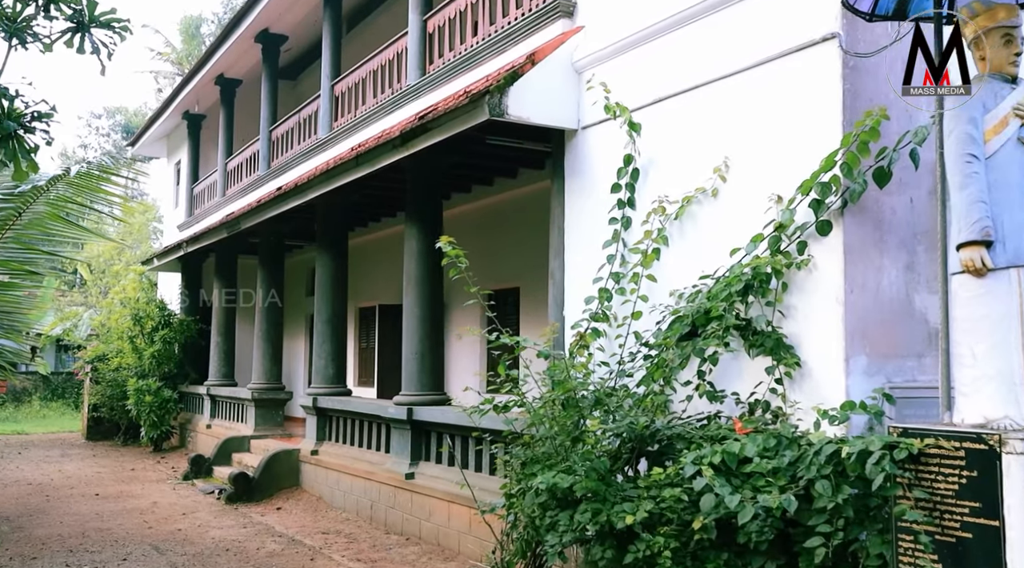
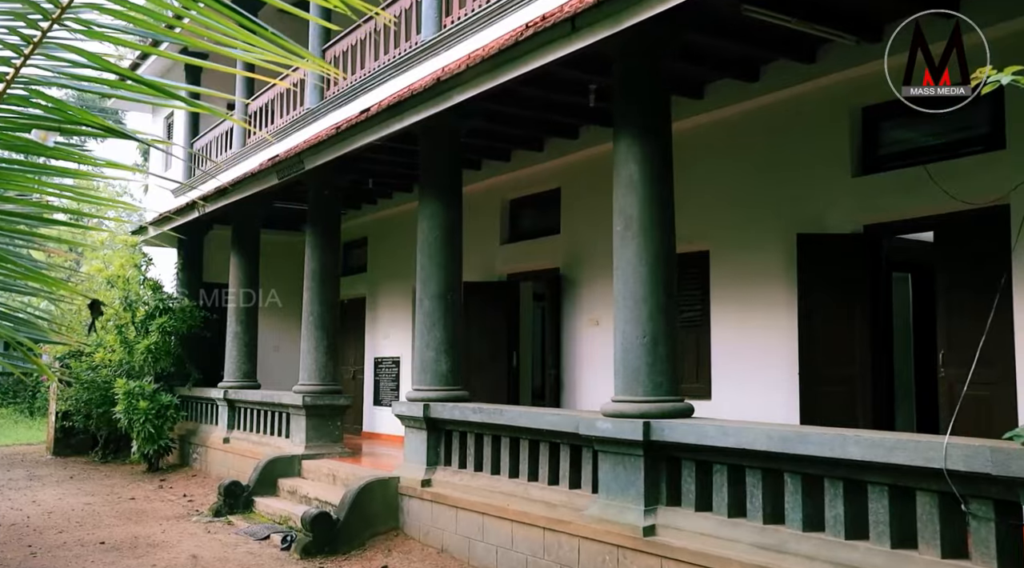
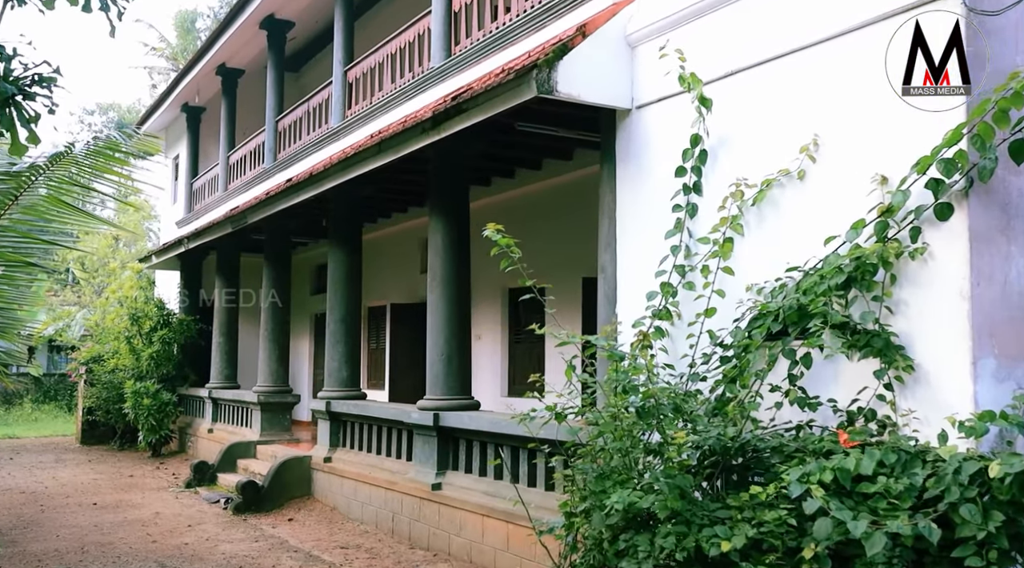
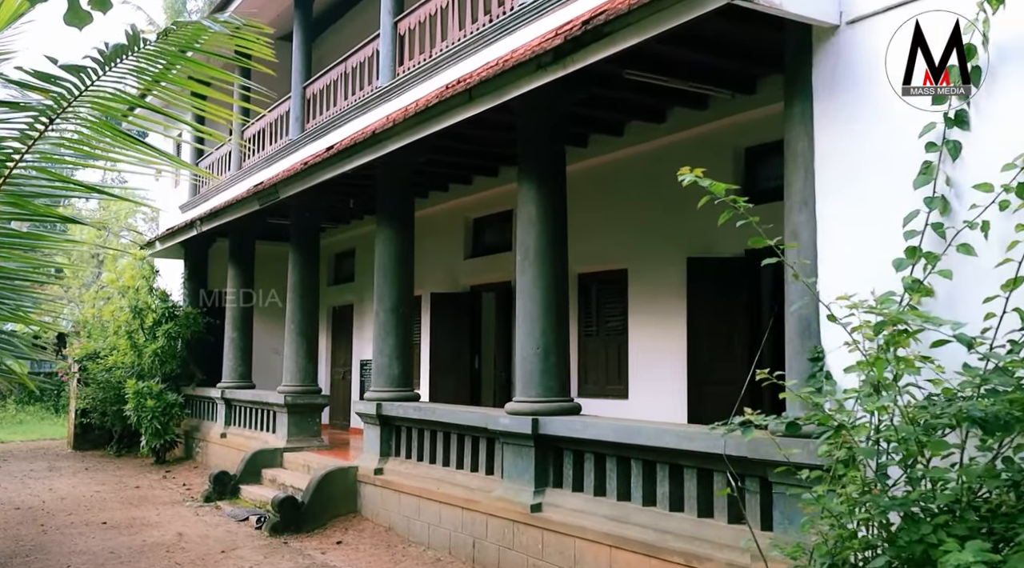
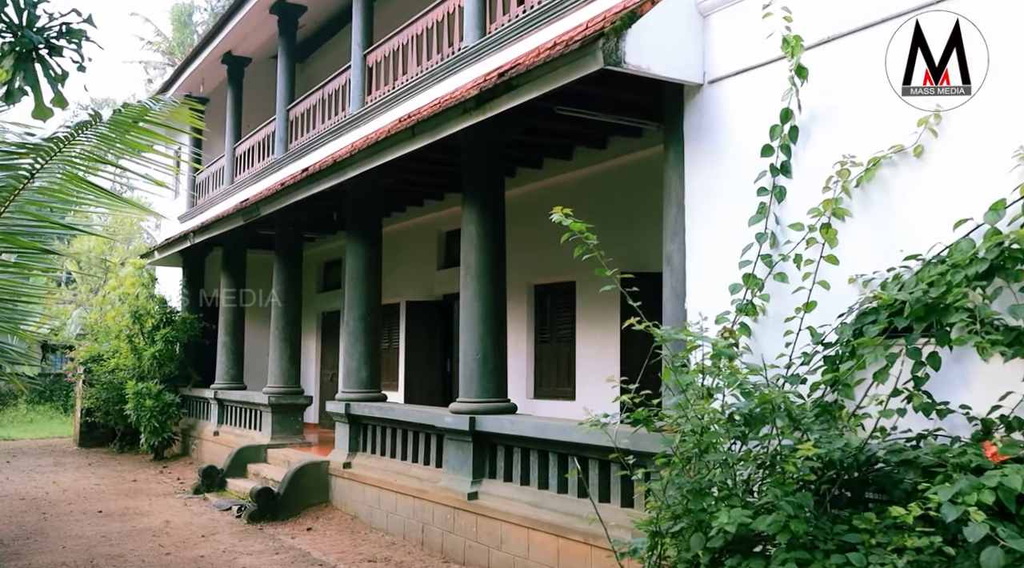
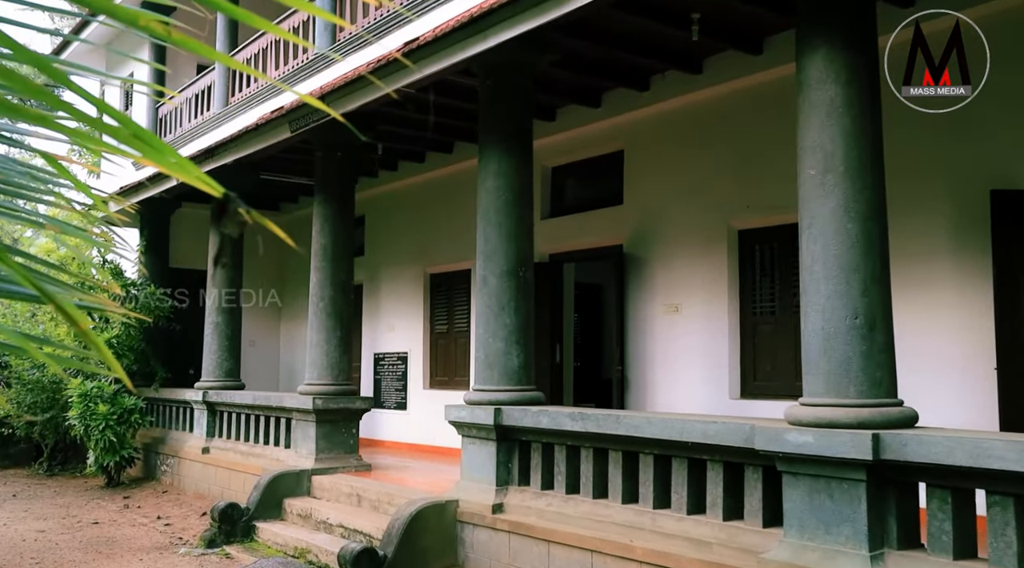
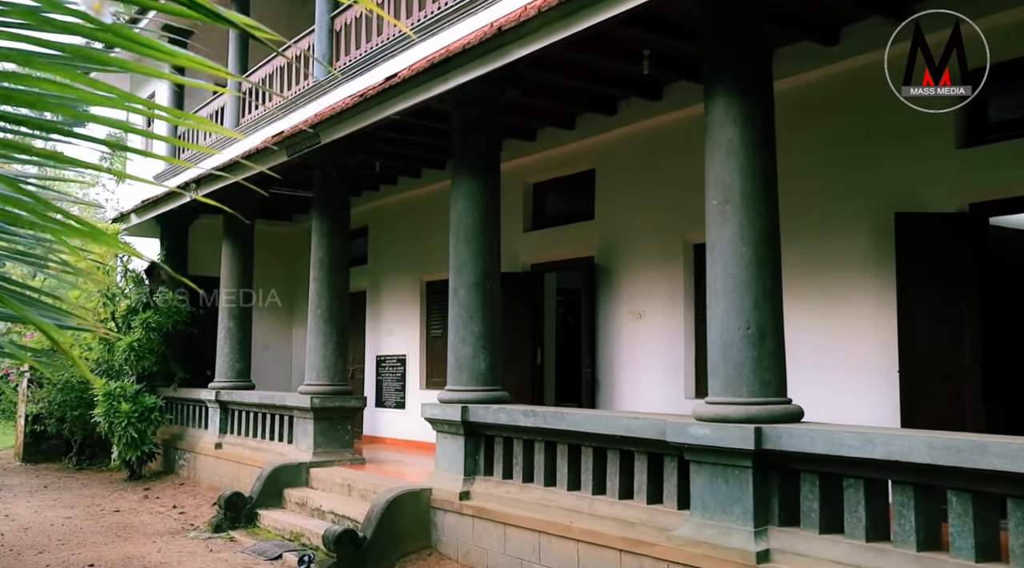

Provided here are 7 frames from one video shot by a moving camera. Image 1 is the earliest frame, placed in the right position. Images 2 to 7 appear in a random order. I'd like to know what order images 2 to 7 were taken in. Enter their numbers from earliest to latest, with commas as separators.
3, 5, 4, 2, 7, 6
